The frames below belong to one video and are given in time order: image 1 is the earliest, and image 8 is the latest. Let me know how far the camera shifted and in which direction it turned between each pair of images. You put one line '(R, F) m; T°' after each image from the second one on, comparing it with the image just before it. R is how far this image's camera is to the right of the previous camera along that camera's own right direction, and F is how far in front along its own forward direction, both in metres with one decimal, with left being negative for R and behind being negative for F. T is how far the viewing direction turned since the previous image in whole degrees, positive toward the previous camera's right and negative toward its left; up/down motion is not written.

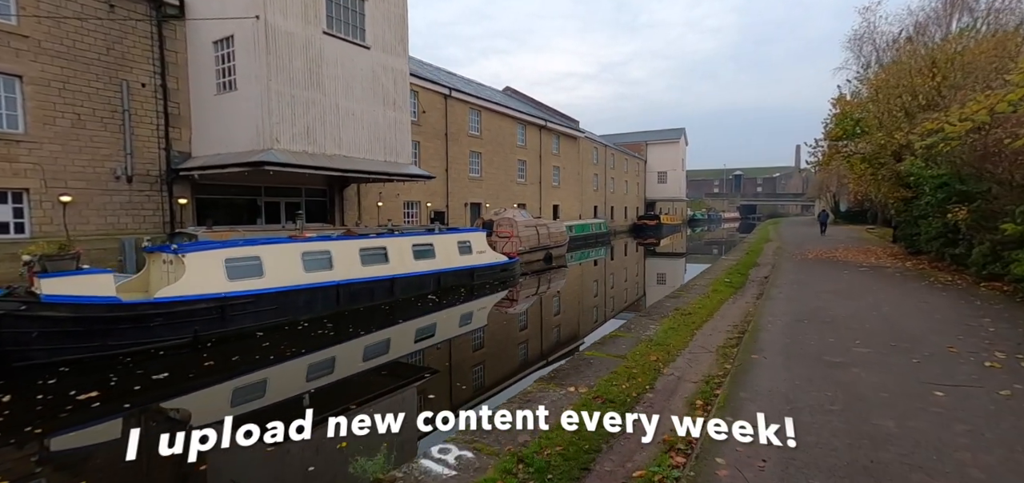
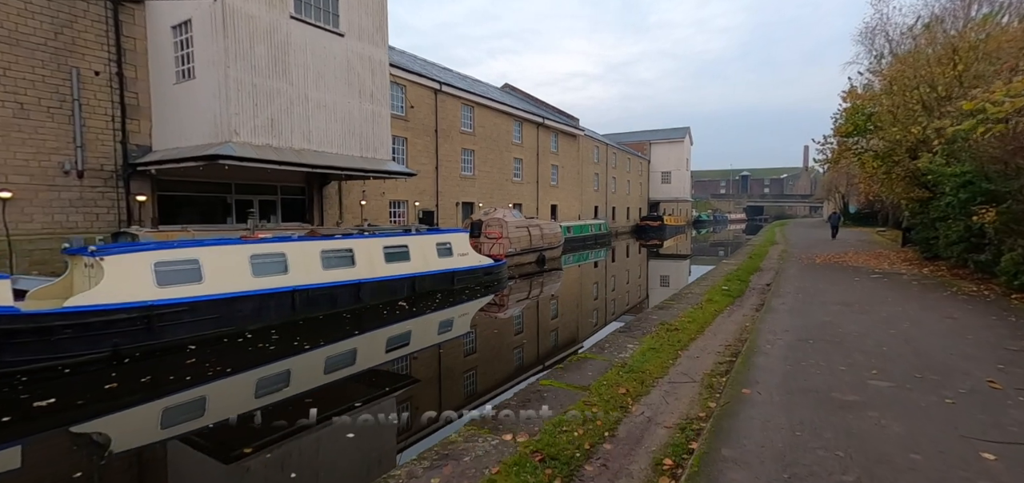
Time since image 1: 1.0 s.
(+0.6, +1.0) m; -1°
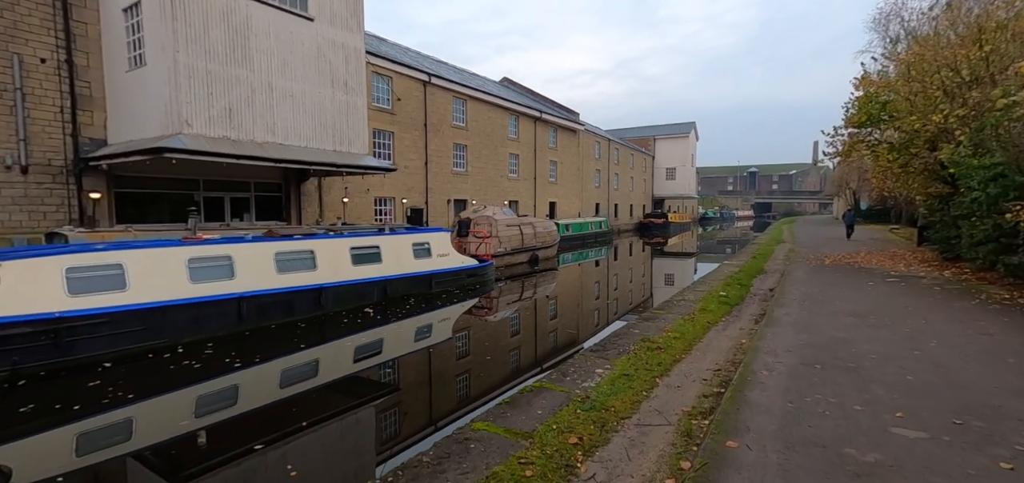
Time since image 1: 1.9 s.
(+0.6, +1.0) m; -1°
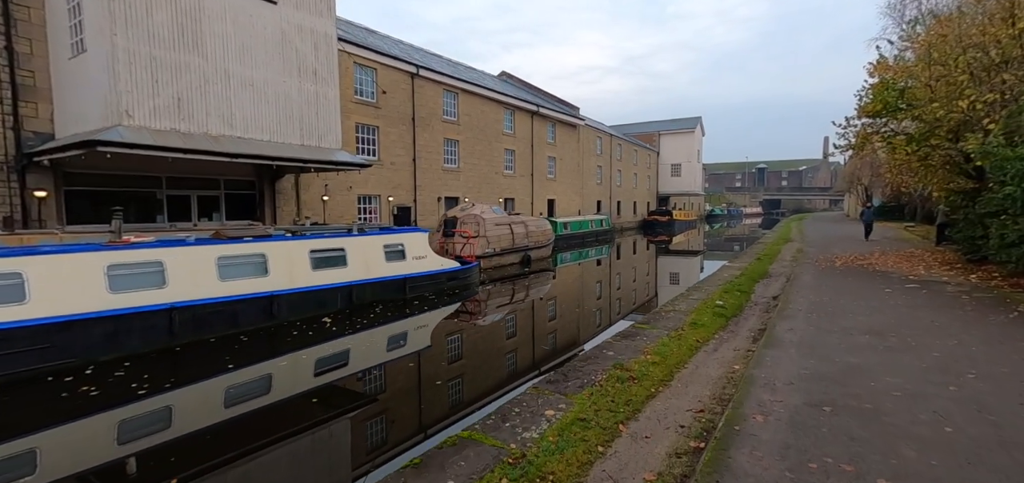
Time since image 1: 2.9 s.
(+0.6, +1.1) m; -1°
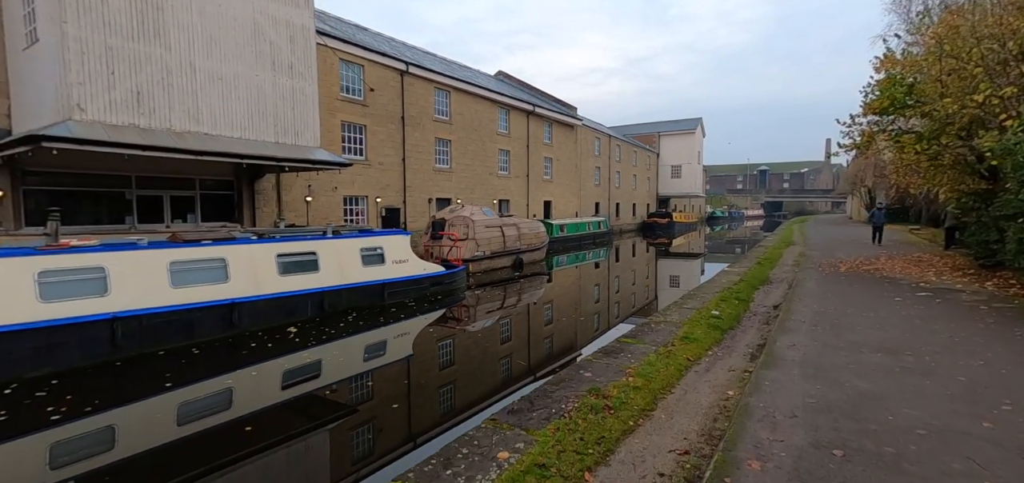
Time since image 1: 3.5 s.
(+0.4, +0.7) m; 0°
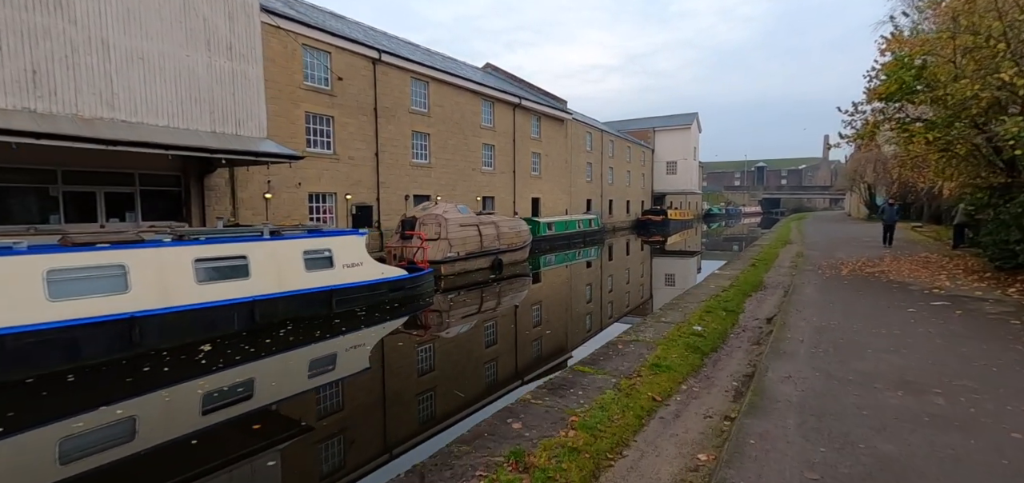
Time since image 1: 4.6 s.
(+0.7, +1.3) m; 0°
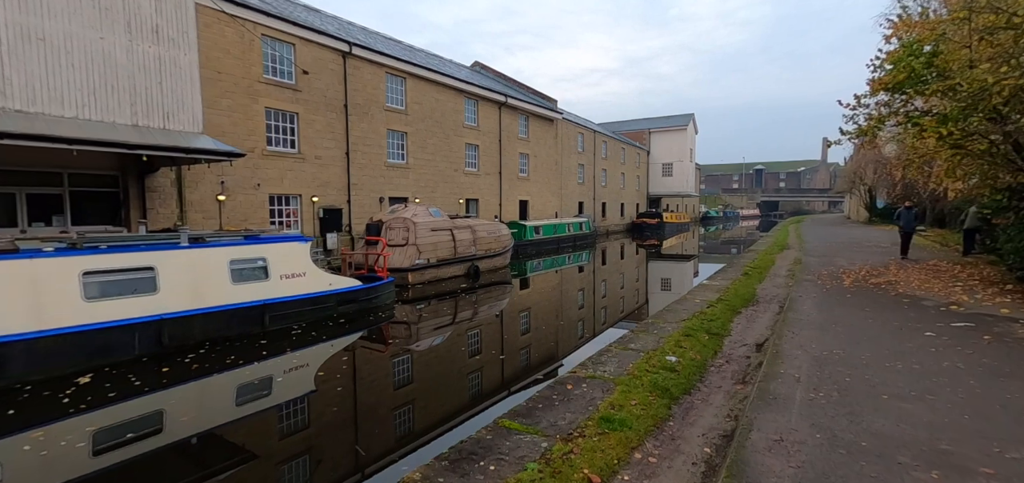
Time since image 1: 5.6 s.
(+0.7, +1.2) m; 0°
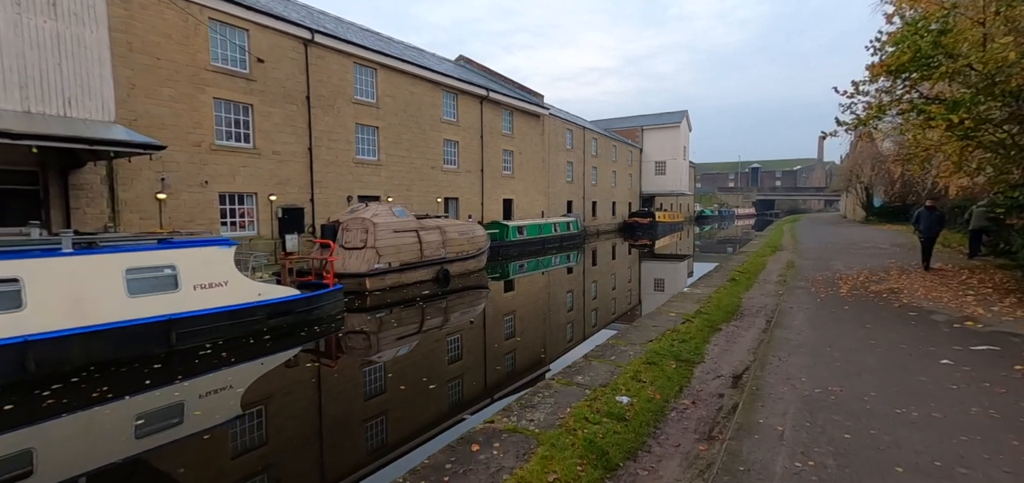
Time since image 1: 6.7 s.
(+0.8, +1.2) m; 0°
